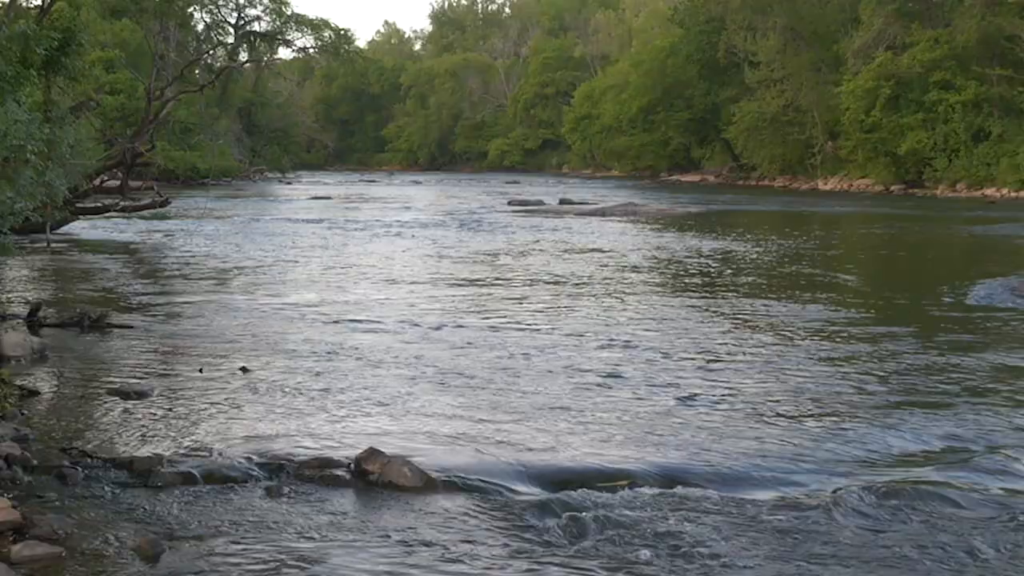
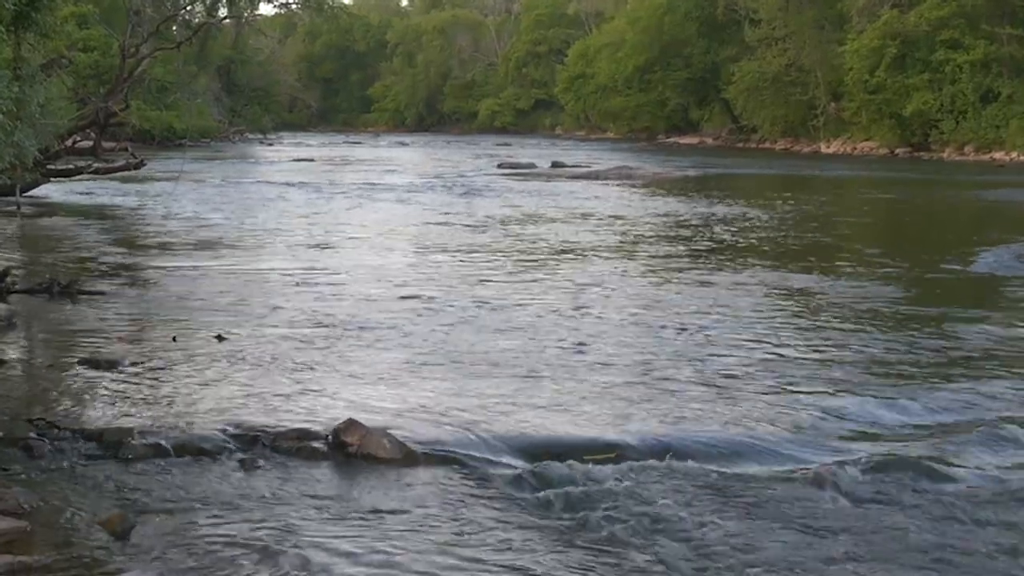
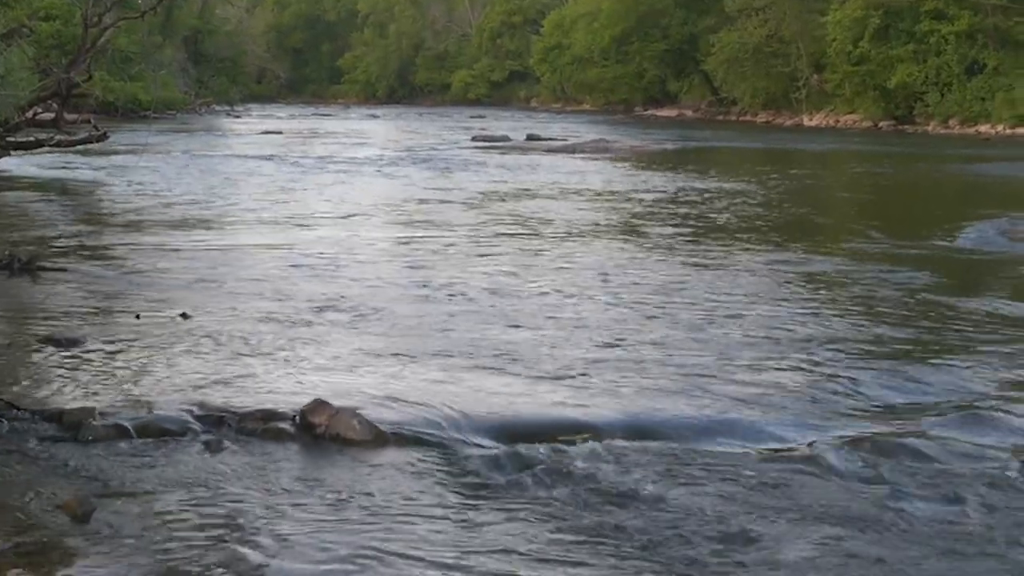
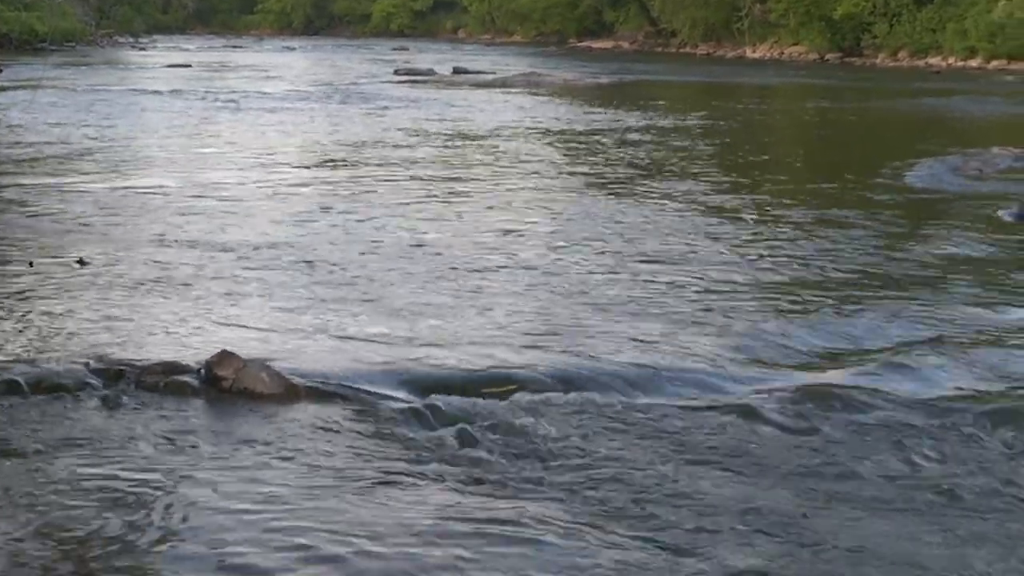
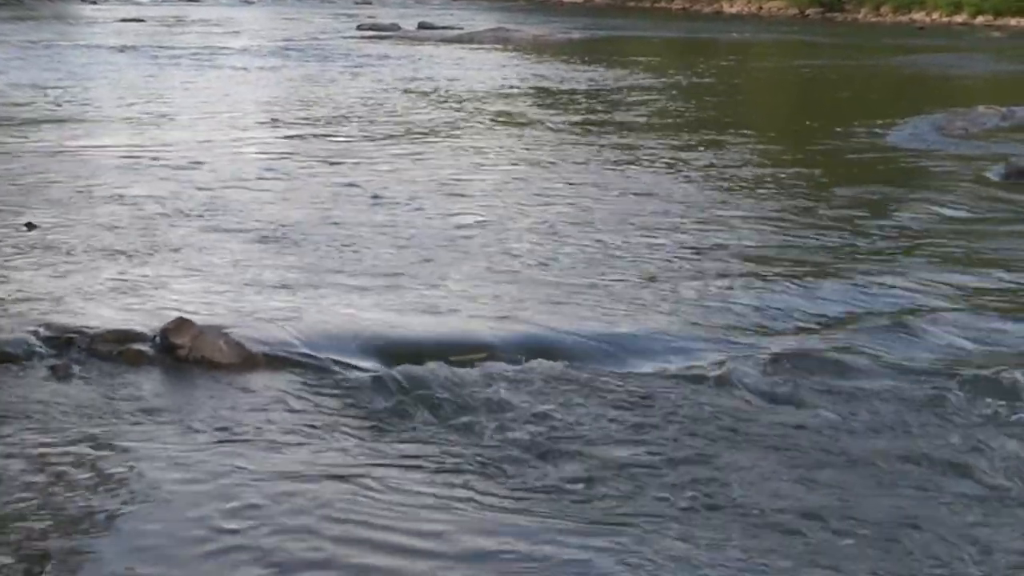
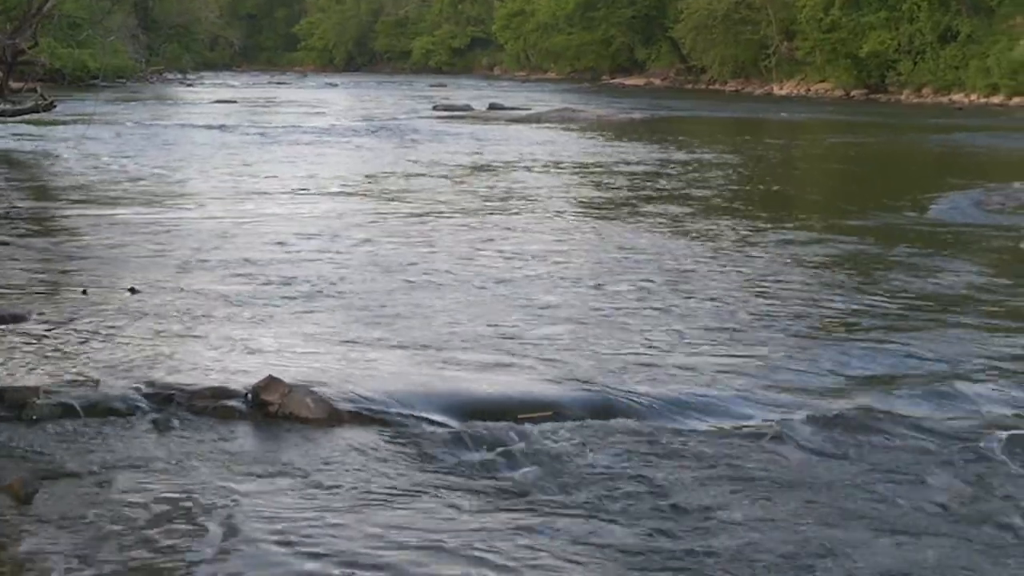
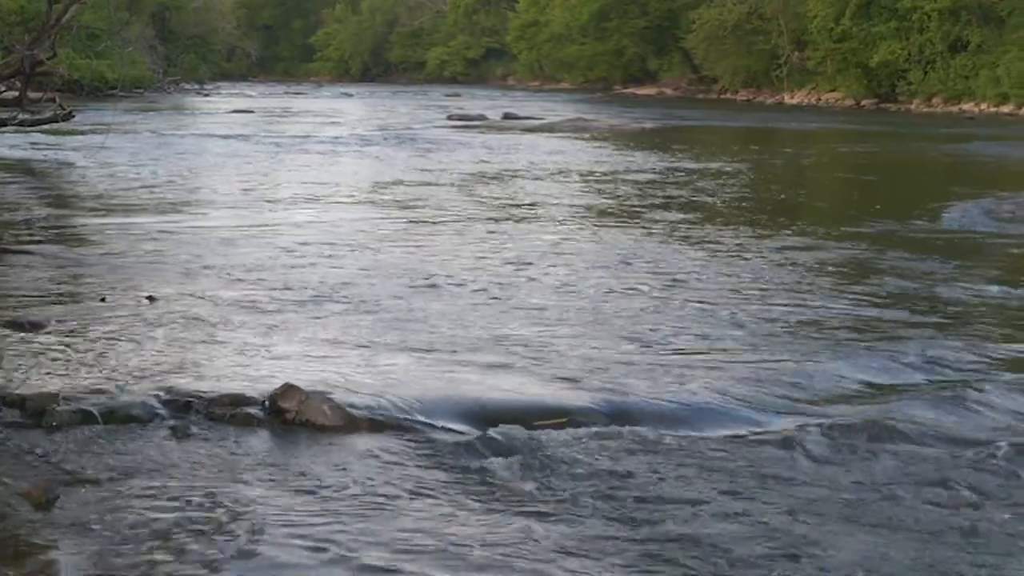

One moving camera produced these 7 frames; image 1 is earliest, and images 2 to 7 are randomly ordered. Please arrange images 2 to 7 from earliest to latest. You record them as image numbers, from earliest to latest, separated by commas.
2, 3, 7, 6, 4, 5
